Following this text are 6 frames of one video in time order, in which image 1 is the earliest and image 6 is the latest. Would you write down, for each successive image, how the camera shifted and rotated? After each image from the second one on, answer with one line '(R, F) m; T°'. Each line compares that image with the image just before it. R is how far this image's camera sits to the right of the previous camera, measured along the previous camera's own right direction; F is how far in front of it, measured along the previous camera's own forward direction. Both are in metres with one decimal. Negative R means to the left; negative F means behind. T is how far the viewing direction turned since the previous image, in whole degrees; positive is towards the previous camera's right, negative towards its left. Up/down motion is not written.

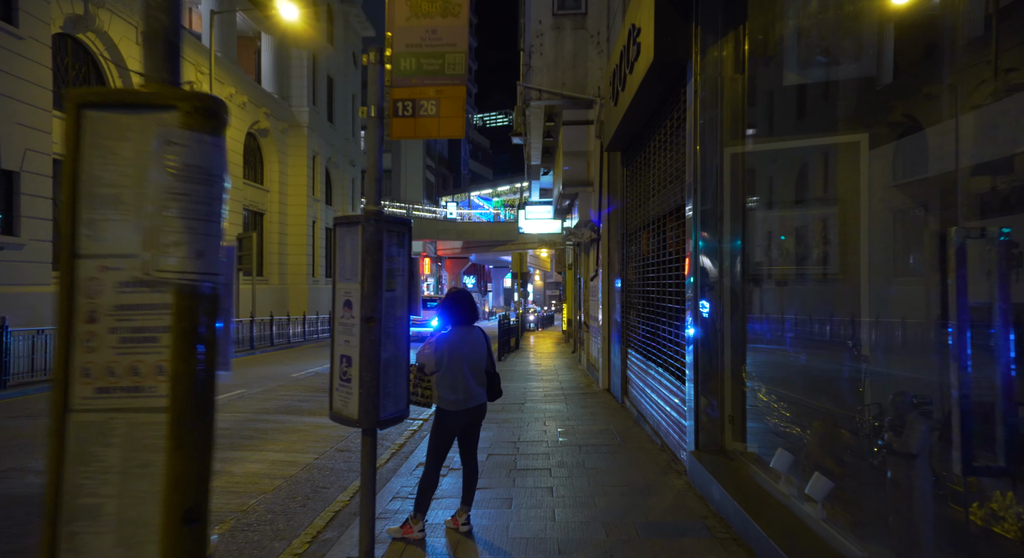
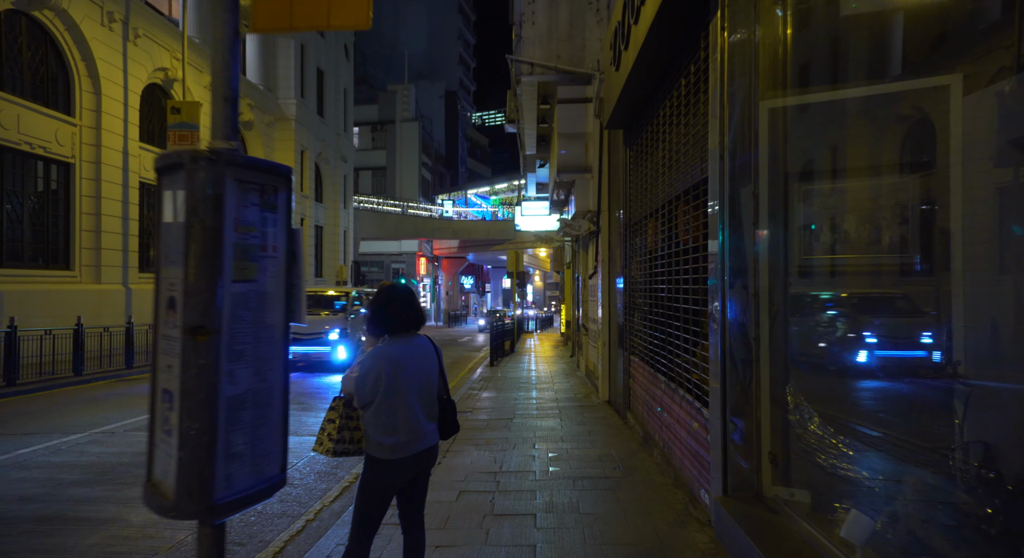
(+0.2, +1.4) m; 0°
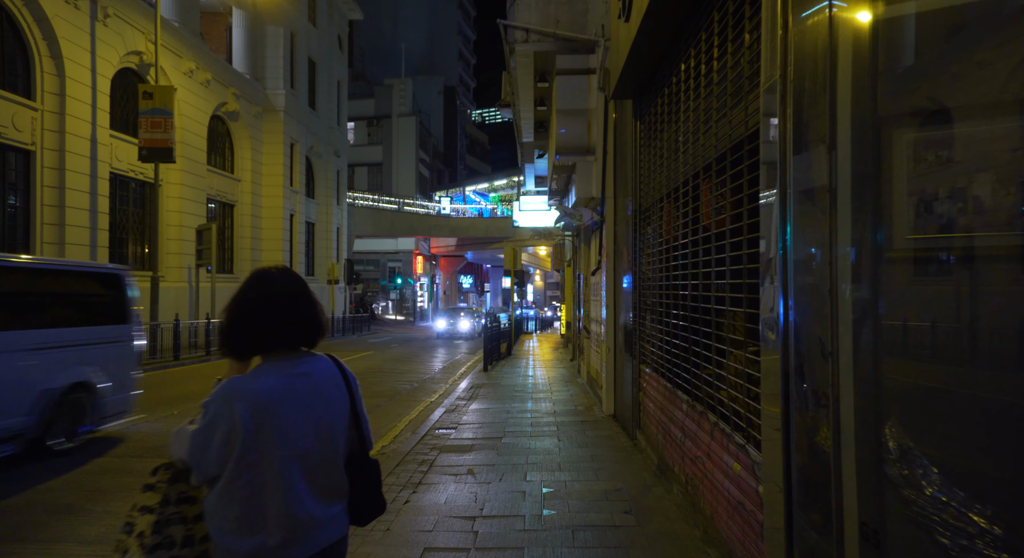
(+0.1, +1.4) m; 0°
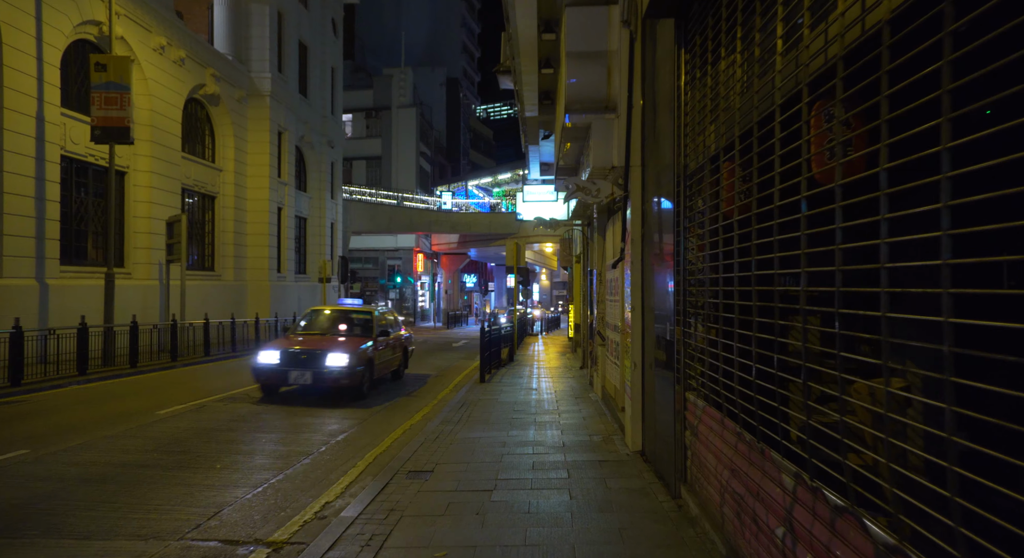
(+0.1, +2.3) m; -1°
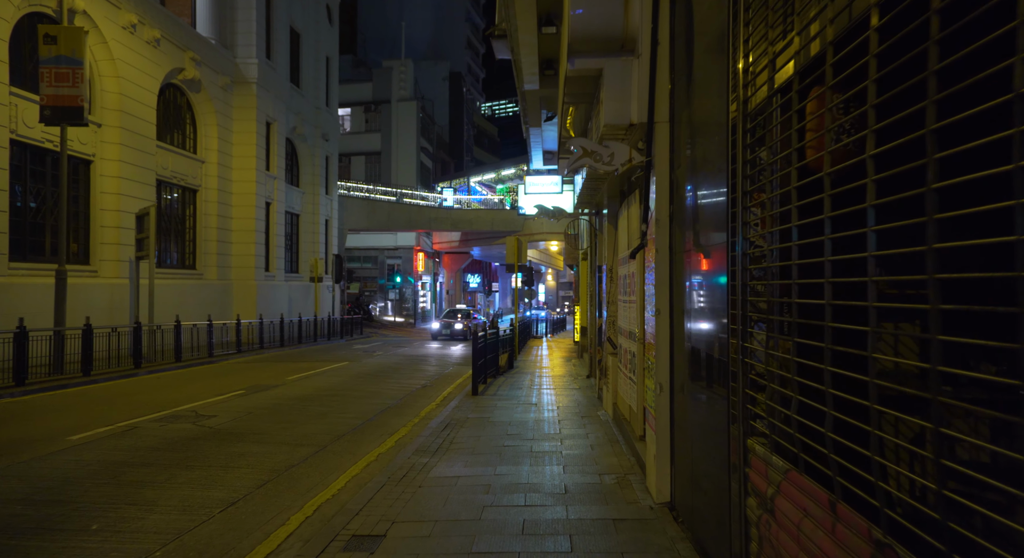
(+0.2, +1.9) m; -1°
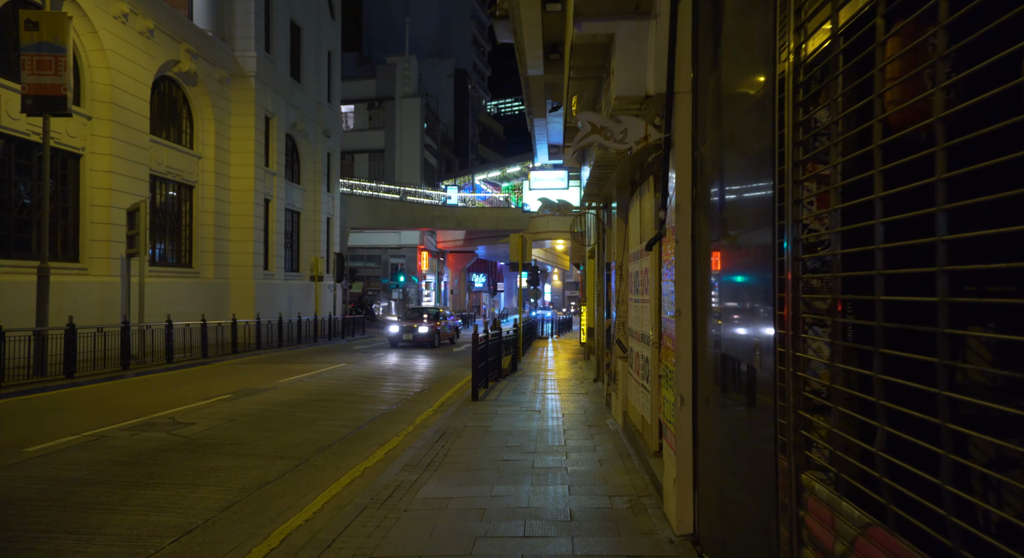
(+0.1, +0.8) m; -1°
